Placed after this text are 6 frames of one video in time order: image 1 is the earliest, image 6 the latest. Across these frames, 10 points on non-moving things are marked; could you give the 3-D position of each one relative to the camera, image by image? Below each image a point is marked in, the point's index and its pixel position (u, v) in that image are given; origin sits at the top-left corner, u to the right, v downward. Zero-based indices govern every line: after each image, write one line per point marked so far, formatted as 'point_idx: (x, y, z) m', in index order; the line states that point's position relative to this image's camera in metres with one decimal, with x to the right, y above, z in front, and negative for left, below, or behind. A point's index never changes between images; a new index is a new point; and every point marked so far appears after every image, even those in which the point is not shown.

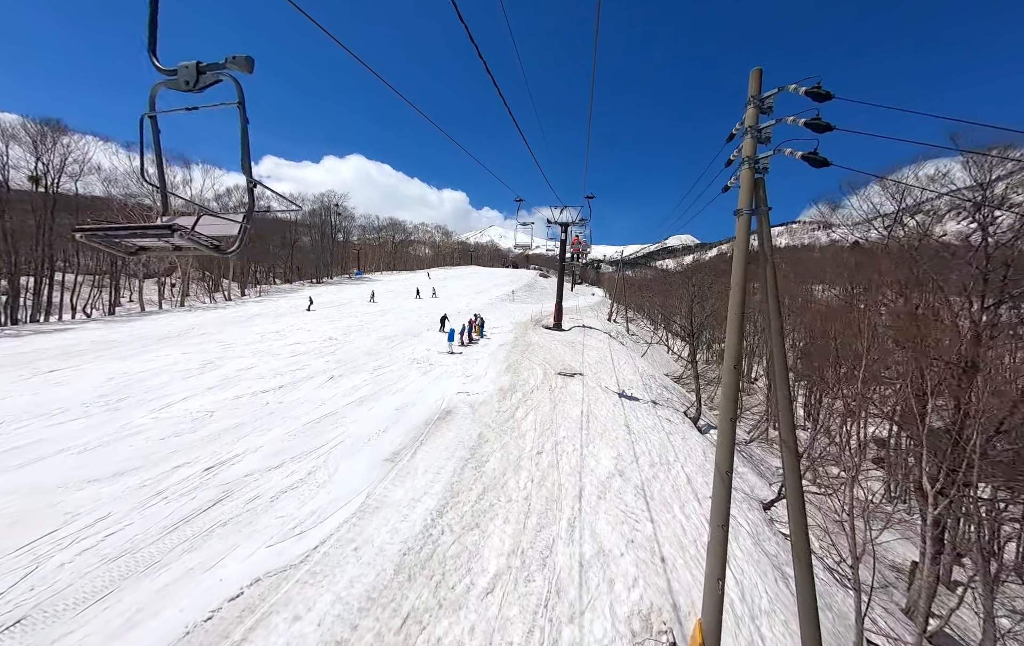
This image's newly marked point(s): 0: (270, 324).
0: (-12.8, -0.1, +17.5) m
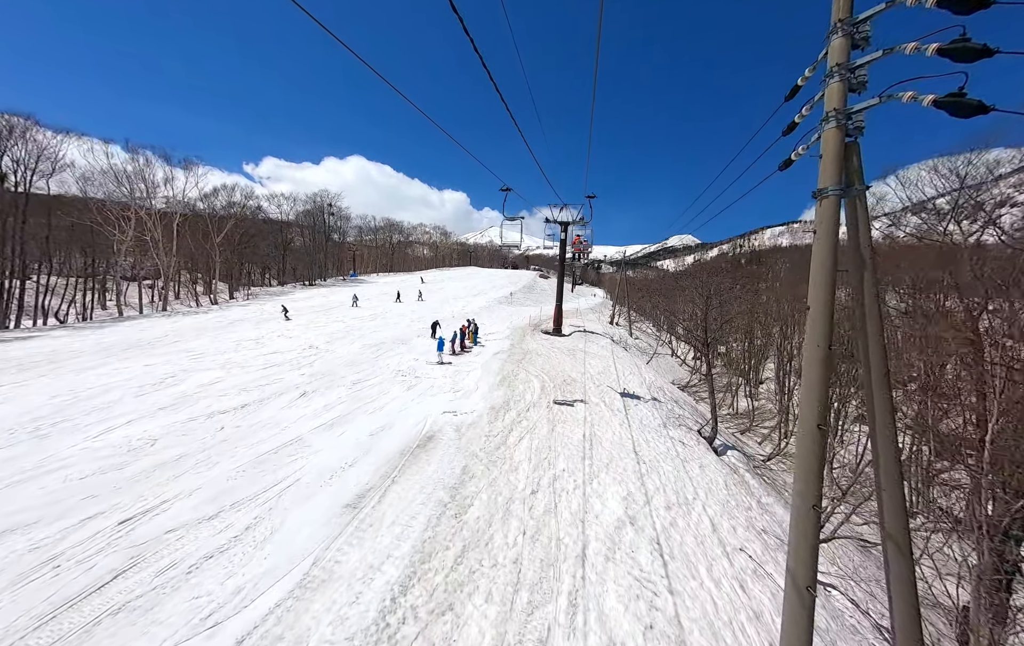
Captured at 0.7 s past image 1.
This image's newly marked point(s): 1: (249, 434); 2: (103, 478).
0: (-13.0, -0.4, +16.4) m
1: (-5.9, -2.5, +7.4) m
2: (-7.2, -2.7, +5.8) m
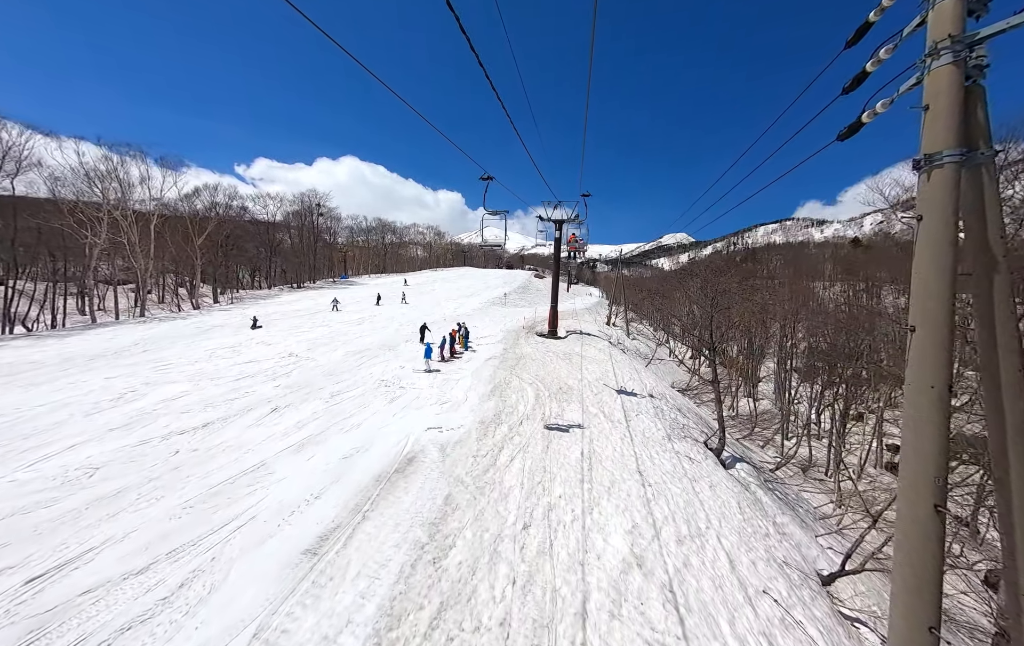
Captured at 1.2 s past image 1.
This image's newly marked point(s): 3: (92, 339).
0: (-13.3, -0.7, +15.5) m
1: (-6.1, -2.7, +6.6) m
2: (-7.3, -3.0, +5.0) m
3: (-19.6, -0.7, +15.4) m
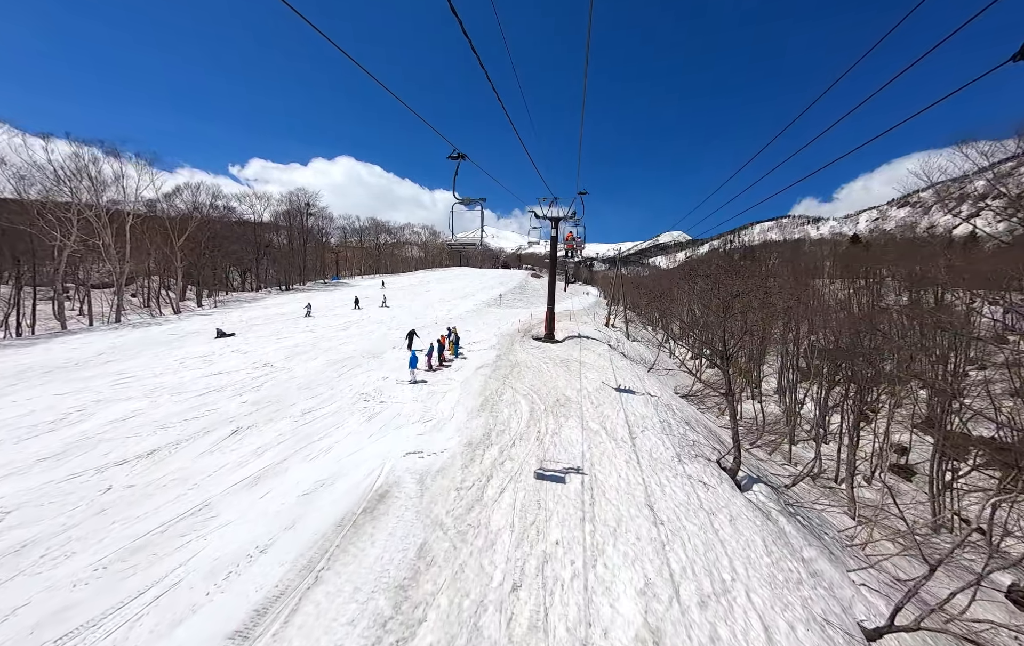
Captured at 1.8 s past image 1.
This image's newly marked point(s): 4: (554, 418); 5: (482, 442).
0: (-13.6, -1.0, +14.4) m
1: (-6.2, -2.9, +5.6) m
2: (-7.5, -3.2, +4.0) m
3: (-19.8, -1.1, +14.3) m
4: (+1.1, -2.5, +8.9) m
5: (-0.7, -2.7, +7.5) m
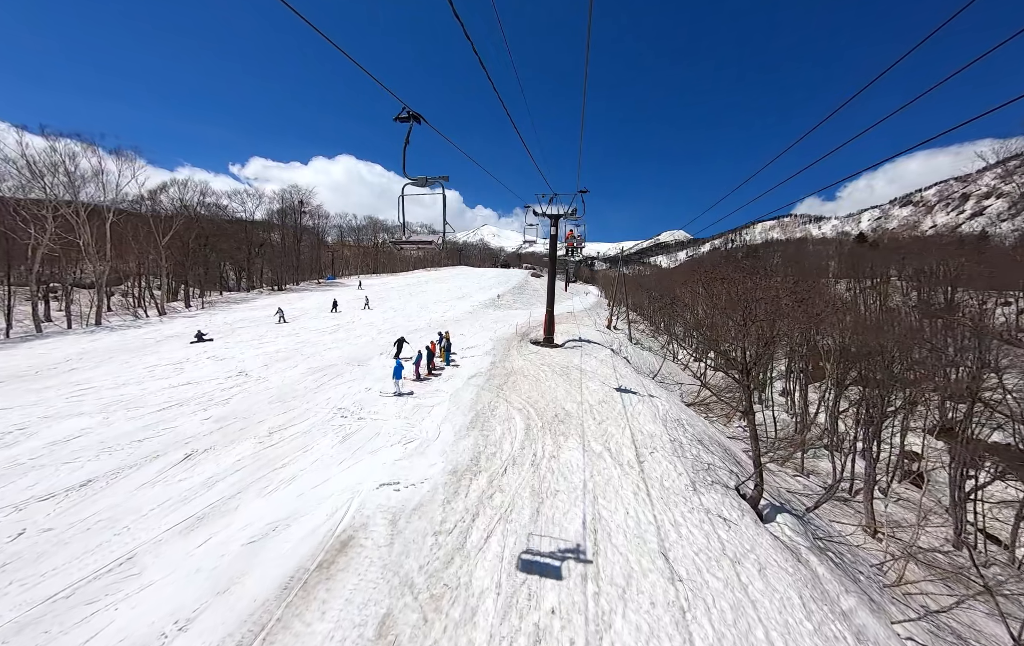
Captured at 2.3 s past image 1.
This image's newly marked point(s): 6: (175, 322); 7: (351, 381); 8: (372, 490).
0: (-13.7, -1.1, +13.5) m
1: (-6.4, -3.1, +4.7) m
2: (-7.7, -3.4, +3.1) m
3: (-20.0, -1.2, +13.4) m
4: (+1.0, -2.7, +8.0) m
5: (-0.8, -2.9, +6.5) m
6: (-19.8, +0.1, +19.5) m
7: (-5.1, -1.8, +10.5) m
8: (-2.4, -2.9, +5.8) m
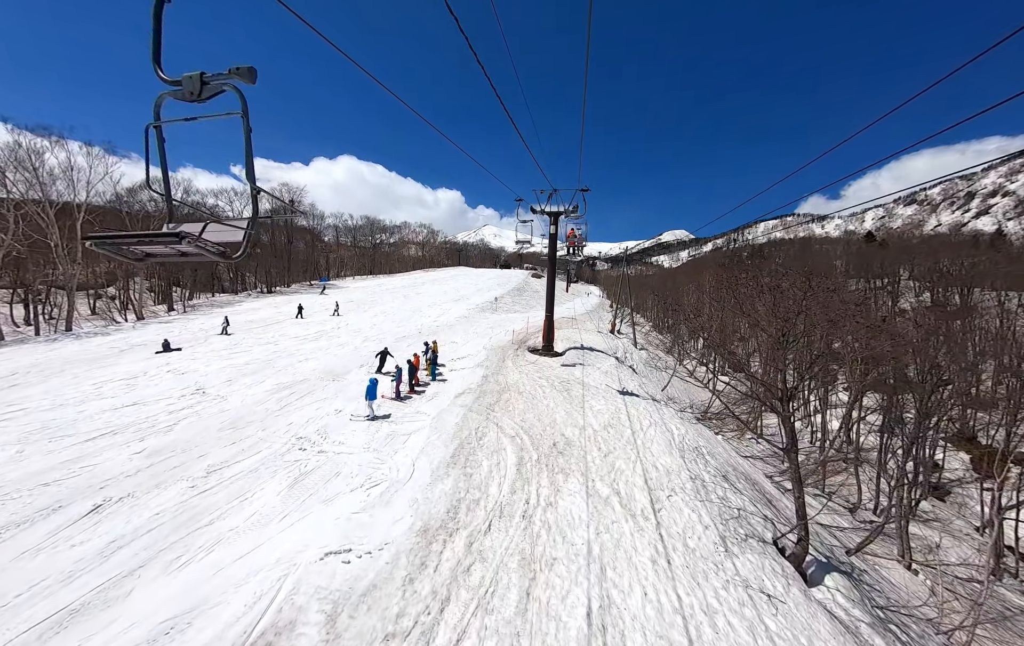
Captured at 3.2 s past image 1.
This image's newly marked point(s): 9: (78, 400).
0: (-13.9, -1.5, +12.3) m
1: (-6.6, -3.5, +3.4) m
2: (-7.9, -3.7, +1.8) m
3: (-20.2, -1.6, +12.2) m
4: (+0.7, -3.0, +6.7) m
5: (-1.1, -3.2, +5.2) m
6: (-20.0, -0.3, +18.3) m
7: (-5.3, -2.1, +9.2) m
8: (-2.7, -3.2, +4.5) m
9: (-12.3, -2.1, +9.4) m
